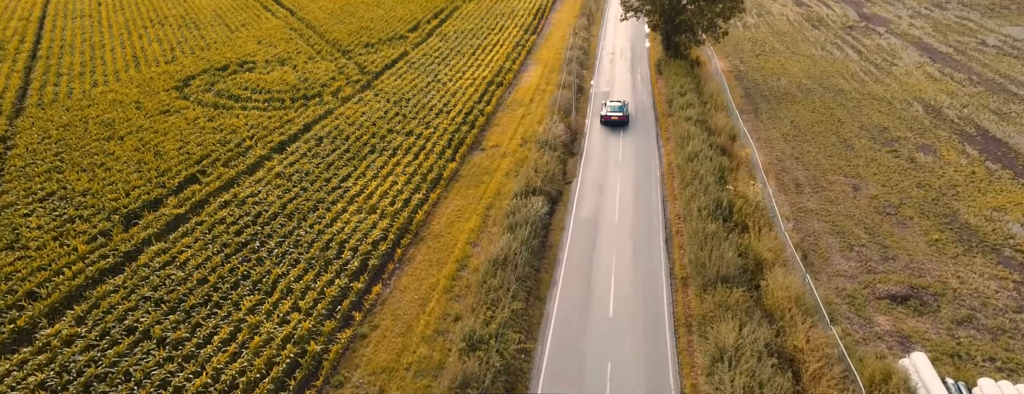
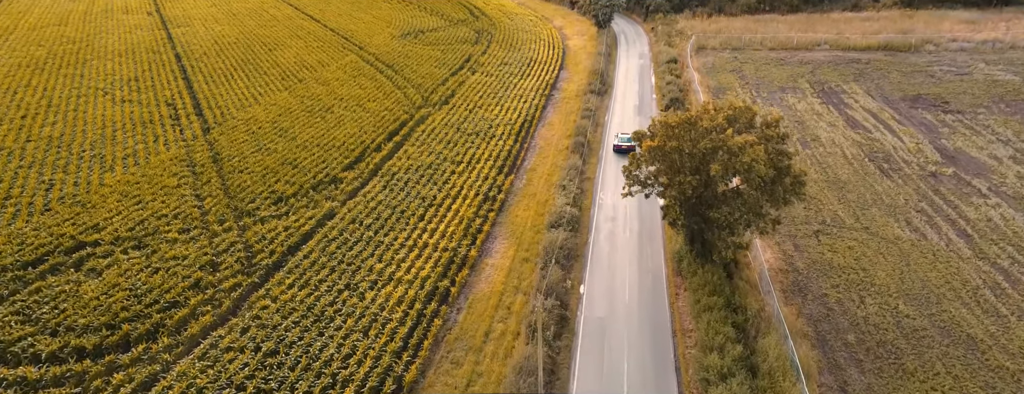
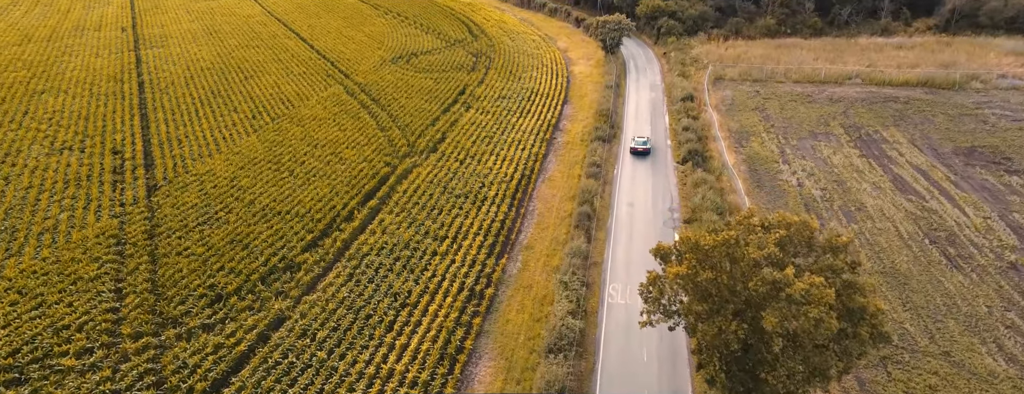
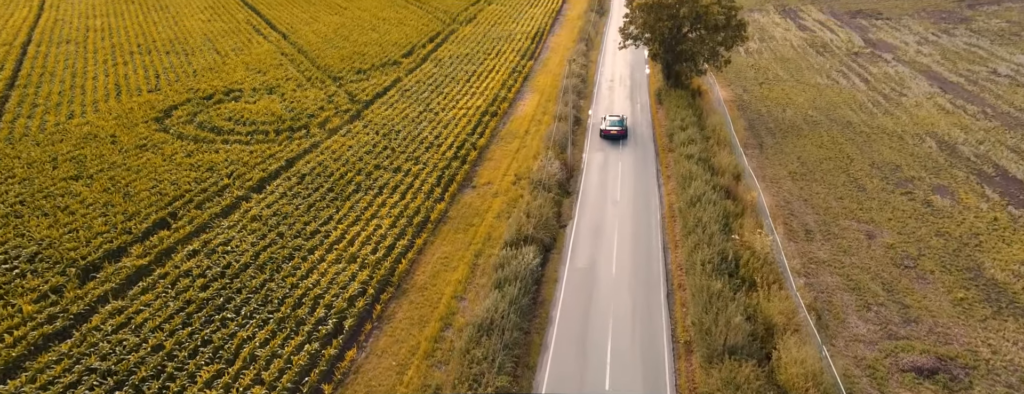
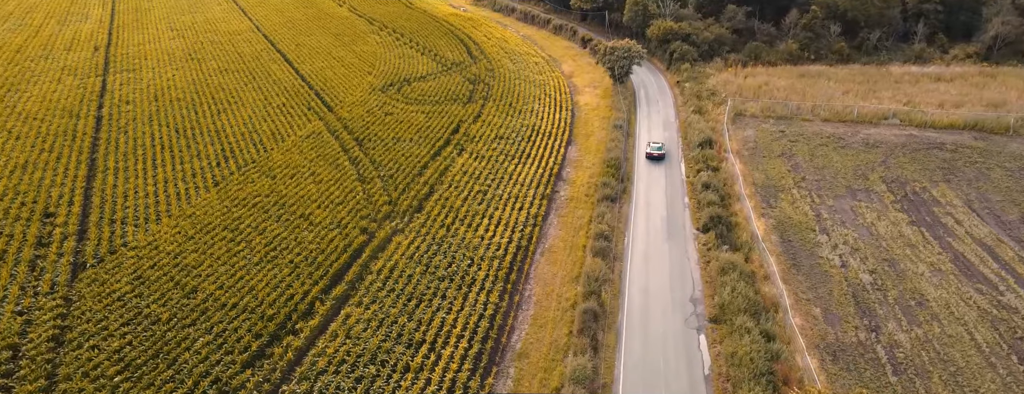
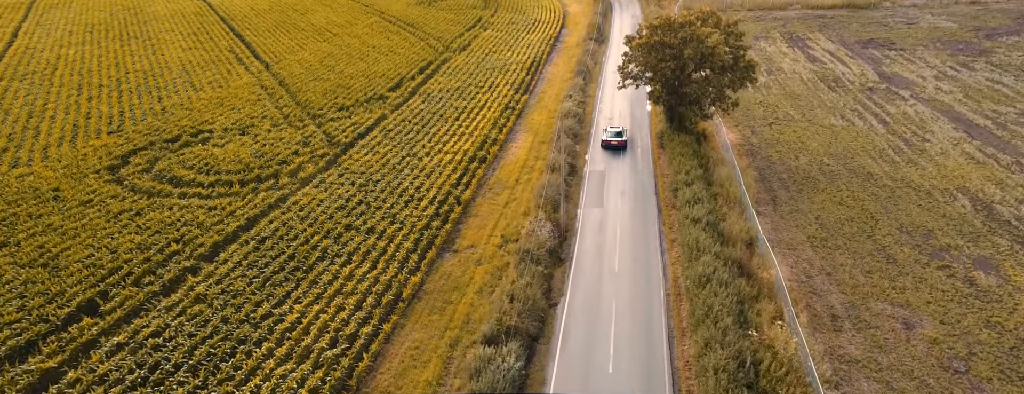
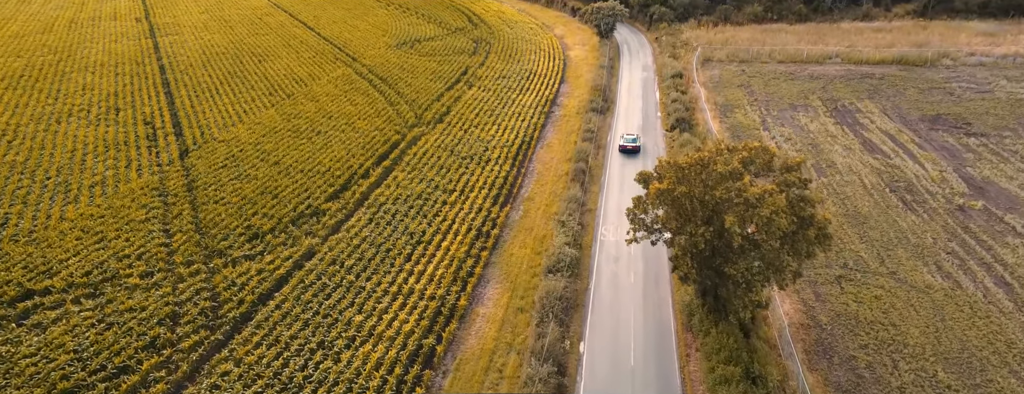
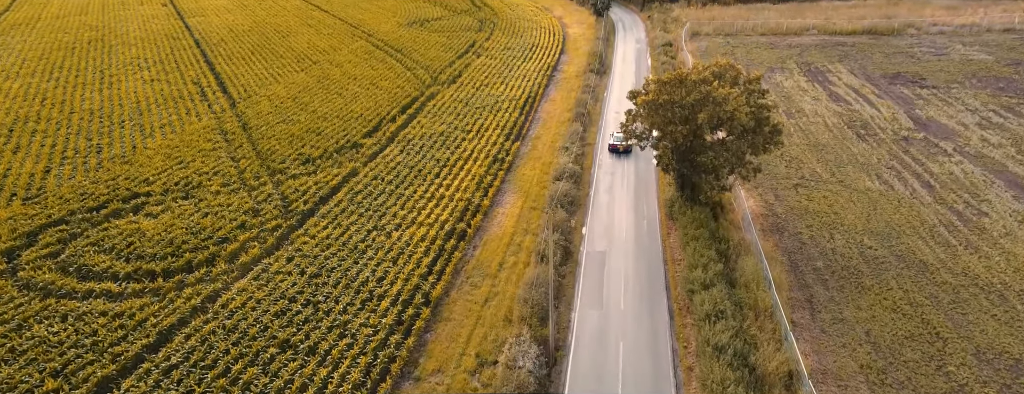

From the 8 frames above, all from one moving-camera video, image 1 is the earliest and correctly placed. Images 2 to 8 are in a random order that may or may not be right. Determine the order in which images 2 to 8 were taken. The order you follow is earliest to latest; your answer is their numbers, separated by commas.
4, 6, 8, 2, 7, 3, 5
